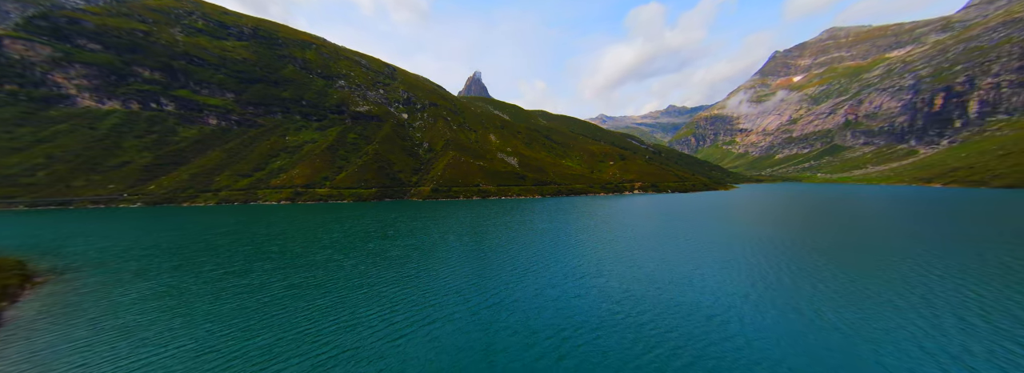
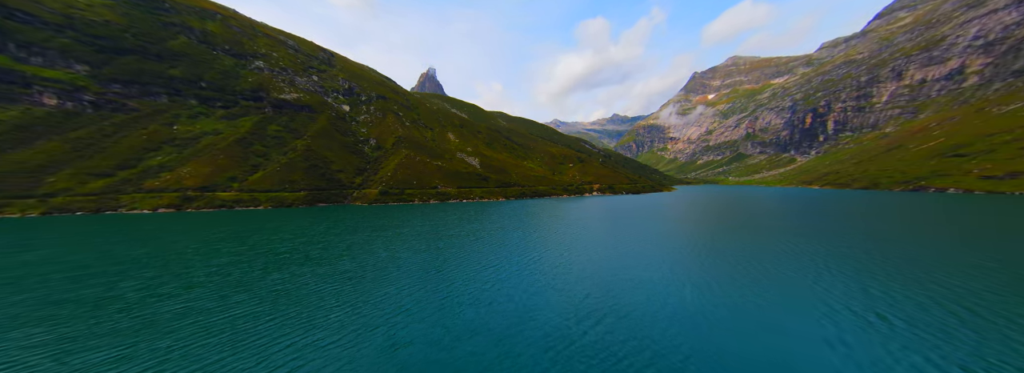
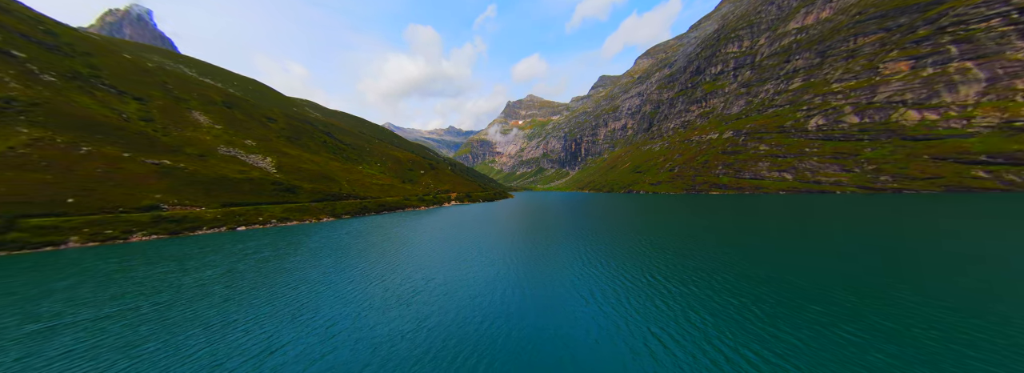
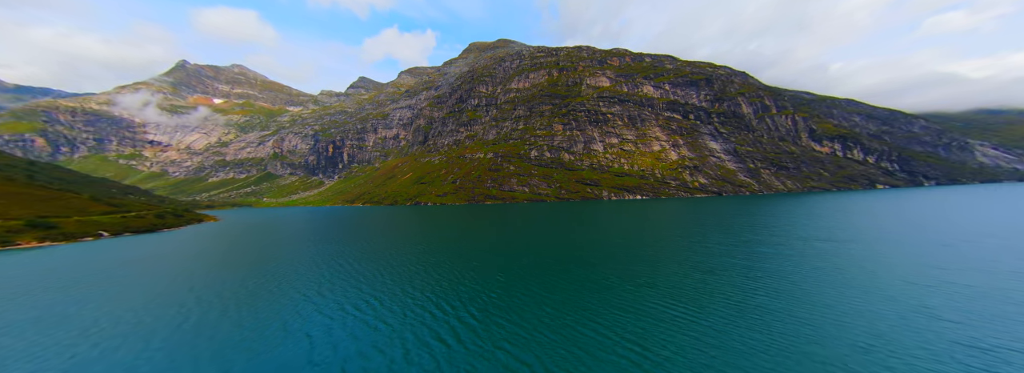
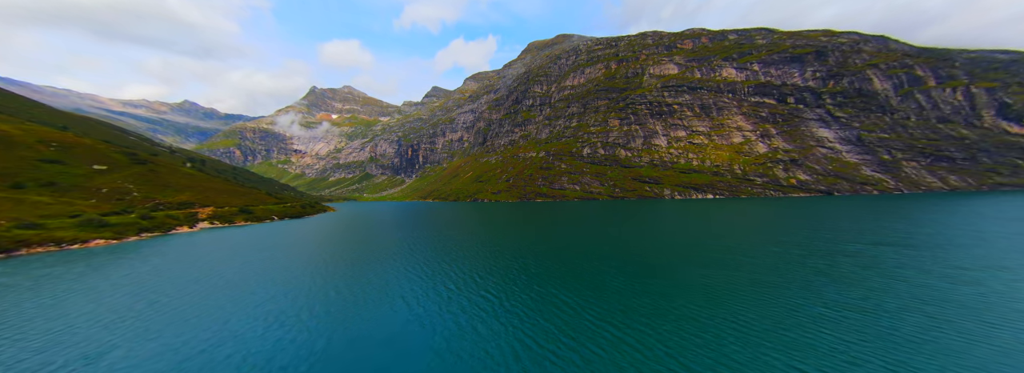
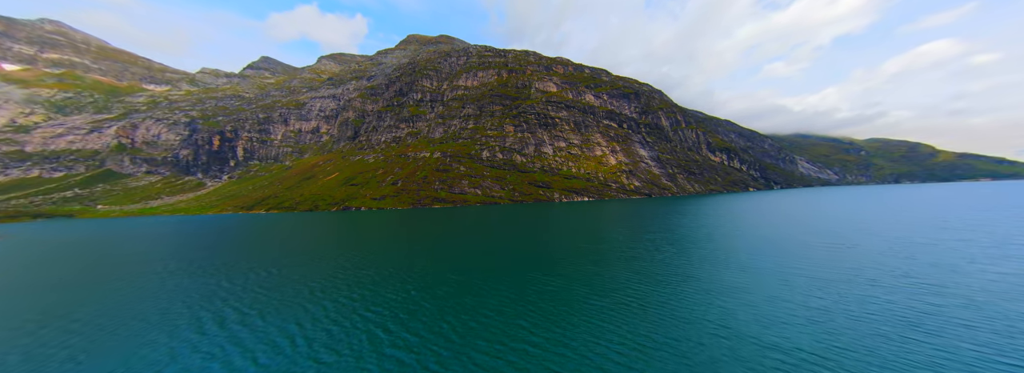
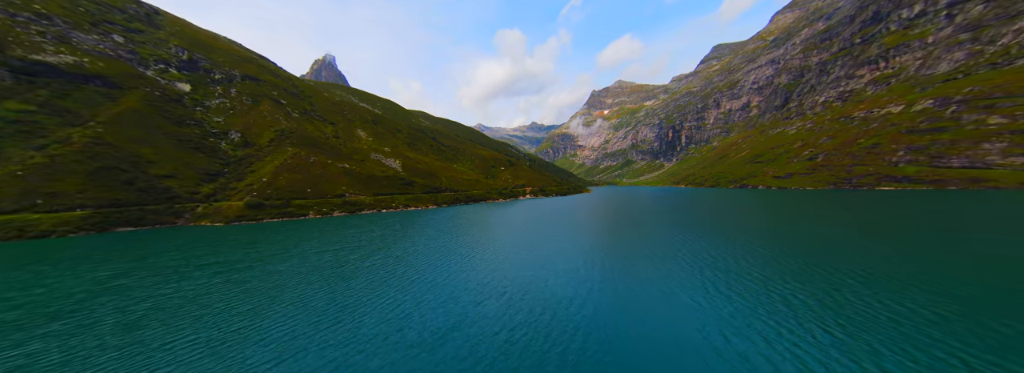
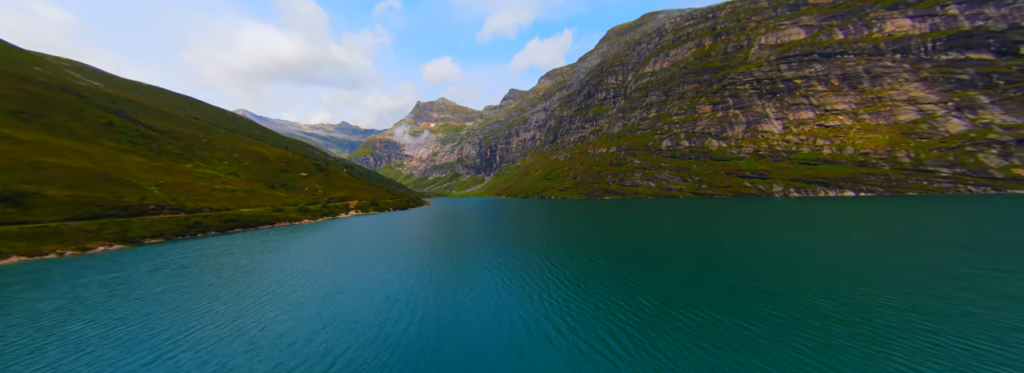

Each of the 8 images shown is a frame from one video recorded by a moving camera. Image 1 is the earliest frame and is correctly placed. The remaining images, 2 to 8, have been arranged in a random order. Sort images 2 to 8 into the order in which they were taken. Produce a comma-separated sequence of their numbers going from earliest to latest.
2, 7, 3, 8, 5, 4, 6
